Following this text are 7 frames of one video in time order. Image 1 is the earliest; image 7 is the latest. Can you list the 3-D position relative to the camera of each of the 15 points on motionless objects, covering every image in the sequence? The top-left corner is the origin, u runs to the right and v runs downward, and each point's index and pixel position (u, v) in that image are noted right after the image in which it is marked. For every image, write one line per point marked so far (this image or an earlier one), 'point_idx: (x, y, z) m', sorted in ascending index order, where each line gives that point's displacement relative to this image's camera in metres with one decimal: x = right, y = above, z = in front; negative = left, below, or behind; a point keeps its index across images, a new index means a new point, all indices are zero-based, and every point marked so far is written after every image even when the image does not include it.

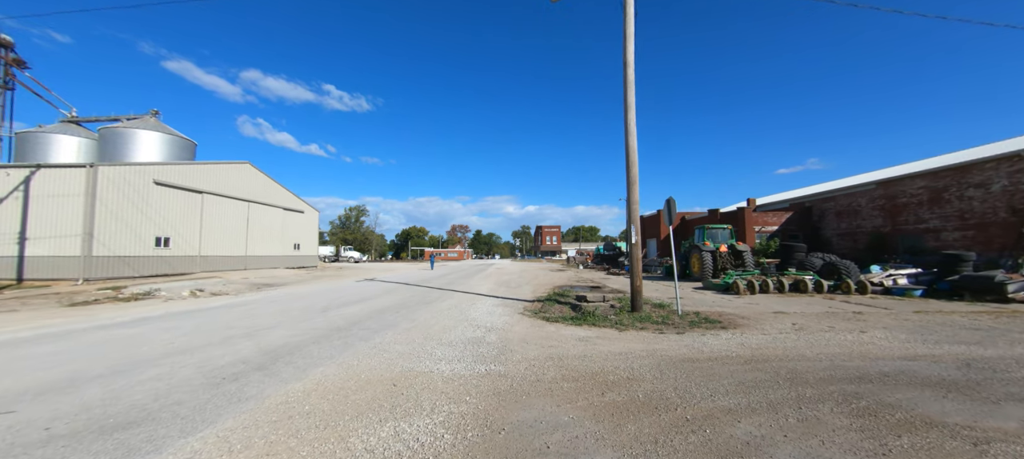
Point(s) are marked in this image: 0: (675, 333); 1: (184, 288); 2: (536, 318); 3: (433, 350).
0: (+3.3, -2.1, +6.7) m
1: (-14.2, -2.6, +14.3) m
2: (+0.6, -2.3, +8.5) m
3: (-1.3, -1.9, +5.3) m
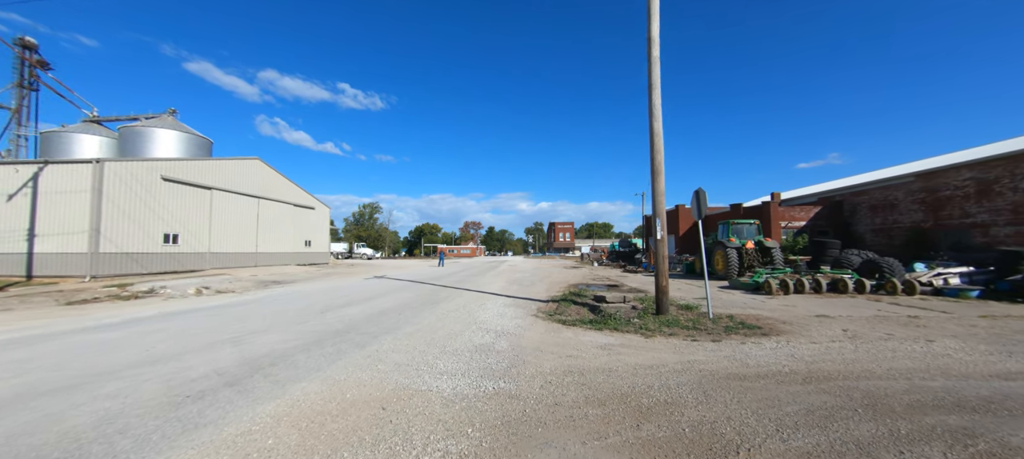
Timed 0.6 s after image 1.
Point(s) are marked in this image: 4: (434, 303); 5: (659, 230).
0: (+3.5, -2.0, +5.9) m
1: (-13.7, -2.4, +14.1) m
2: (+0.9, -2.2, +7.8) m
3: (-1.1, -1.8, +4.6) m
4: (-2.3, -2.2, +9.9) m
5: (+3.5, 0.0, +7.8) m
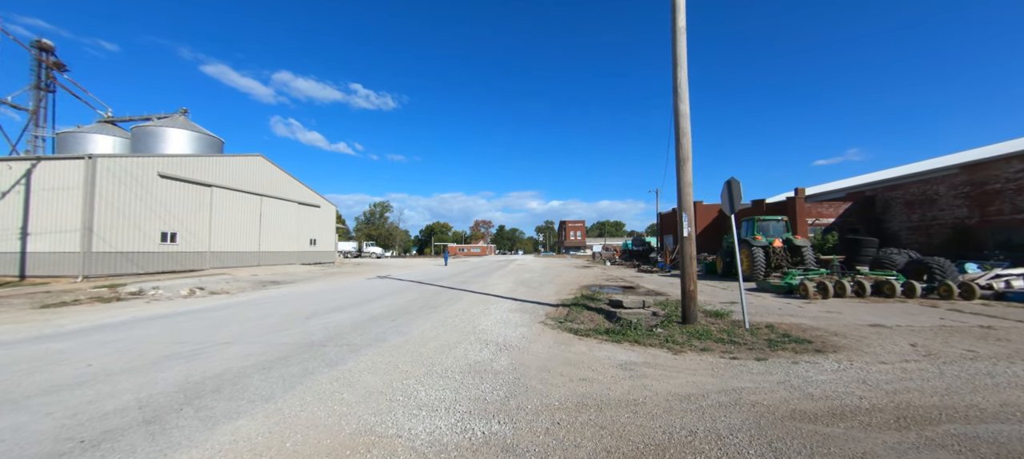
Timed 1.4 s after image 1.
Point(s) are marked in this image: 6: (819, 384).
0: (+3.5, -1.9, +4.8) m
1: (-13.5, -2.3, +13.6) m
2: (+1.0, -2.1, +6.8) m
3: (-1.1, -1.8, +3.7) m
4: (-2.2, -2.1, +9.0) m
5: (+3.5, +0.1, +6.8) m
6: (+3.7, -1.9, +4.0) m
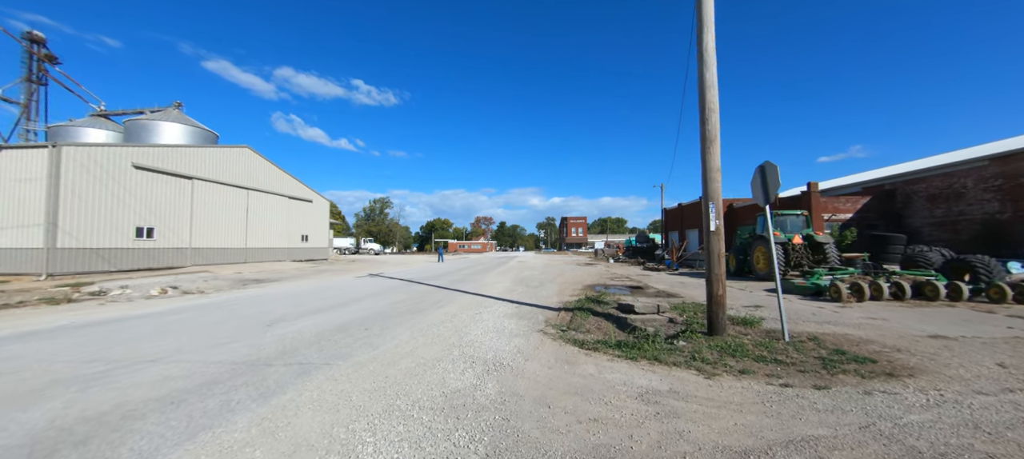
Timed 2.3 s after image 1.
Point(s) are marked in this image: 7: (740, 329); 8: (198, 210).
0: (+3.4, -1.8, +3.8) m
1: (-13.5, -2.1, +12.6) m
2: (+0.9, -2.0, +5.8) m
3: (-1.2, -1.7, +2.7) m
4: (-2.3, -2.0, +8.0) m
5: (+3.4, +0.2, +5.7) m
6: (+3.6, -1.8, +2.9) m
7: (+4.1, -1.8, +5.9) m
8: (-17.1, +1.0, +18.1) m
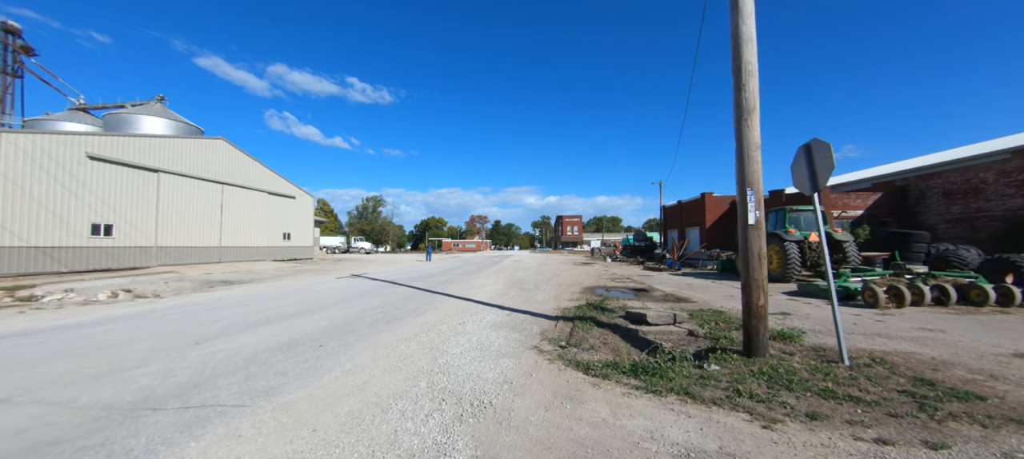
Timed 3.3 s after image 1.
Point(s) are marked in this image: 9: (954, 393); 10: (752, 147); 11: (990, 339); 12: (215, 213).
0: (+3.2, -1.7, +2.6) m
1: (-13.8, -2.0, +11.3) m
2: (+0.7, -1.9, +4.6) m
3: (-1.4, -1.6, +1.5) m
4: (-2.5, -1.9, +6.8) m
5: (+3.3, +0.3, +4.5) m
6: (+3.4, -1.7, +1.8) m
7: (+3.9, -1.7, +4.8) m
8: (-17.5, +1.2, +16.8) m
9: (+4.6, -1.7, +3.5) m
10: (+3.3, +1.1, +4.5) m
11: (+7.9, -1.8, +5.5) m
12: (-17.1, +0.9, +19.2) m
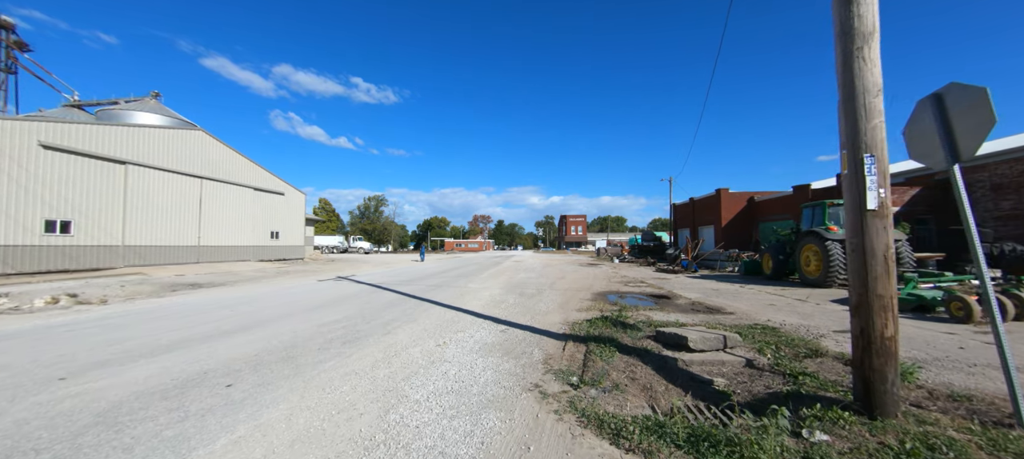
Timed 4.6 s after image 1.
0: (+3.1, -1.6, +1.0) m
1: (-13.8, -1.9, +9.9) m
2: (+0.6, -1.8, +3.0) m
3: (-1.5, -1.5, -0.1) m
4: (-2.5, -1.8, +5.2) m
5: (+3.1, +0.4, +2.9) m
6: (+3.3, -1.6, +0.2) m
7: (+3.8, -1.6, +3.2) m
8: (-17.4, +1.3, +15.4) m
9: (+4.5, -1.6, +1.9) m
10: (+3.1, +1.2, +2.9) m
11: (+7.8, -1.7, +3.9) m
12: (-17.1, +1.0, +17.8) m
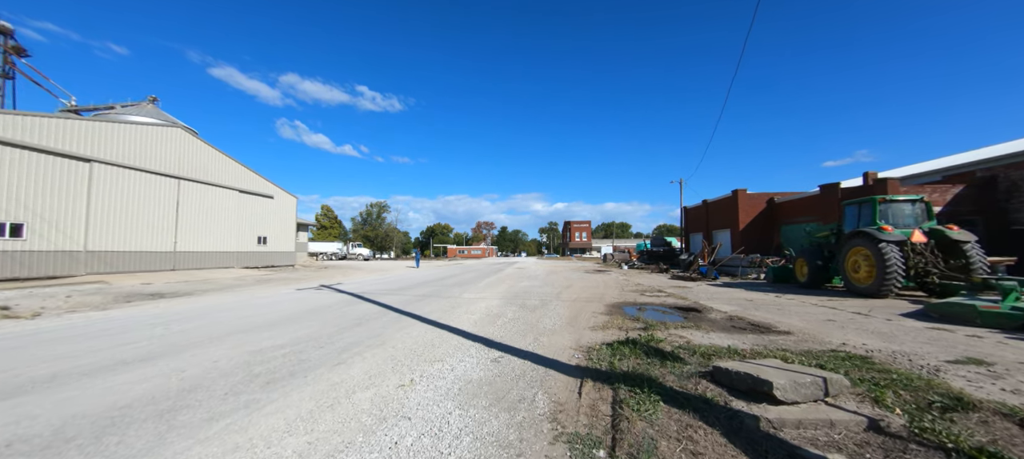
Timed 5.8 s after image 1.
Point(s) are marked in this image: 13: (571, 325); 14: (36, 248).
0: (+3.0, -1.4, -0.5) m
1: (-13.8, -1.9, +8.5) m
2: (+0.5, -1.6, +1.5) m
3: (-1.6, -1.3, -1.6) m
4: (-2.6, -1.7, +3.8) m
5: (+3.1, +0.5, +1.4) m
6: (+3.2, -1.4, -1.3) m
7: (+3.7, -1.5, +1.6) m
8: (-17.4, +1.1, +14.1) m
9: (+4.4, -1.4, +0.3) m
10: (+3.0, +1.4, +1.4) m
11: (+7.7, -1.6, +2.3) m
12: (-17.0, +0.8, +16.5) m
13: (+1.2, -1.9, +6.6) m
14: (-17.6, -0.7, +12.4) m
